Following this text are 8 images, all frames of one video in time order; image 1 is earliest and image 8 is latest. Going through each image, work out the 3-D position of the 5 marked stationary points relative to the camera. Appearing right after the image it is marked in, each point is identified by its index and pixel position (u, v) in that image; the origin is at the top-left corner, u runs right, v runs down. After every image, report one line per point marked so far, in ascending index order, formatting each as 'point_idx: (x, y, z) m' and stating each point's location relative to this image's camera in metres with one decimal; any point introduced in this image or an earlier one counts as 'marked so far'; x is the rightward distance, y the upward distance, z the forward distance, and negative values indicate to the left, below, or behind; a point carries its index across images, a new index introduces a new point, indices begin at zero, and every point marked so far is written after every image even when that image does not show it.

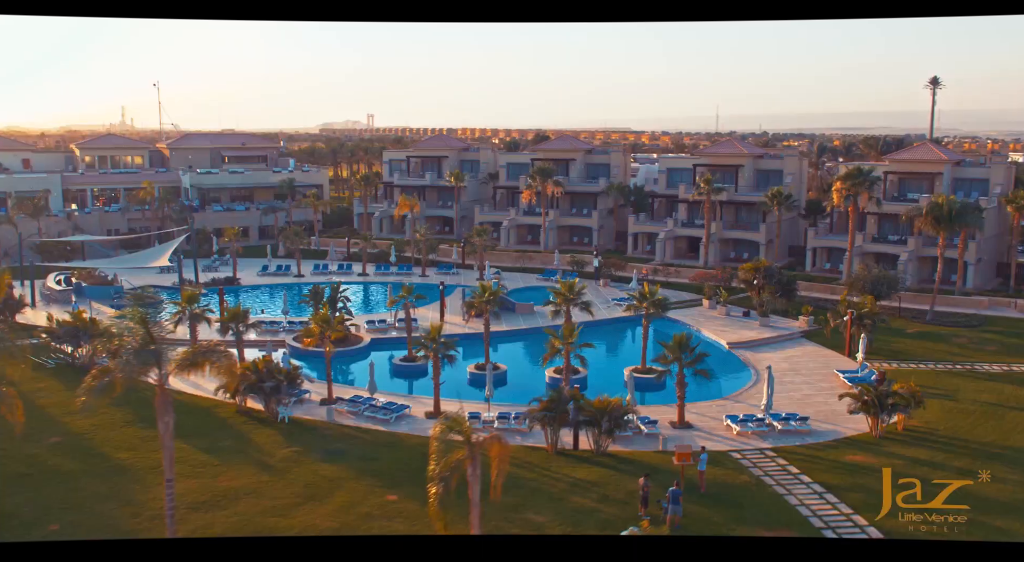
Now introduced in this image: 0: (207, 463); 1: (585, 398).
0: (-7.2, -4.3, +18.4) m
1: (+1.8, -2.9, +18.9) m
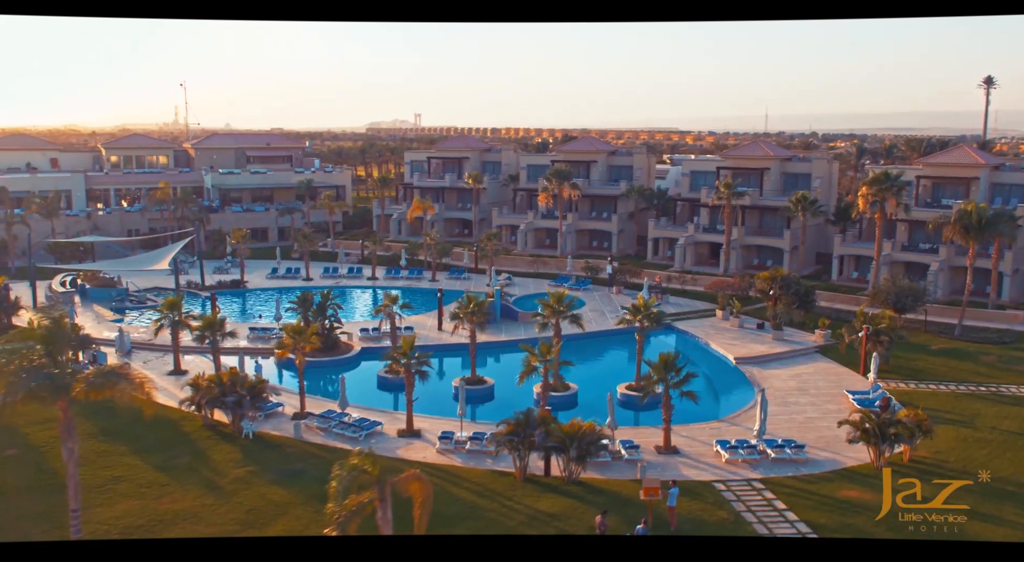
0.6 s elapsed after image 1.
0: (-8.1, -4.5, +17.6) m
1: (+1.0, -3.2, +17.6) m
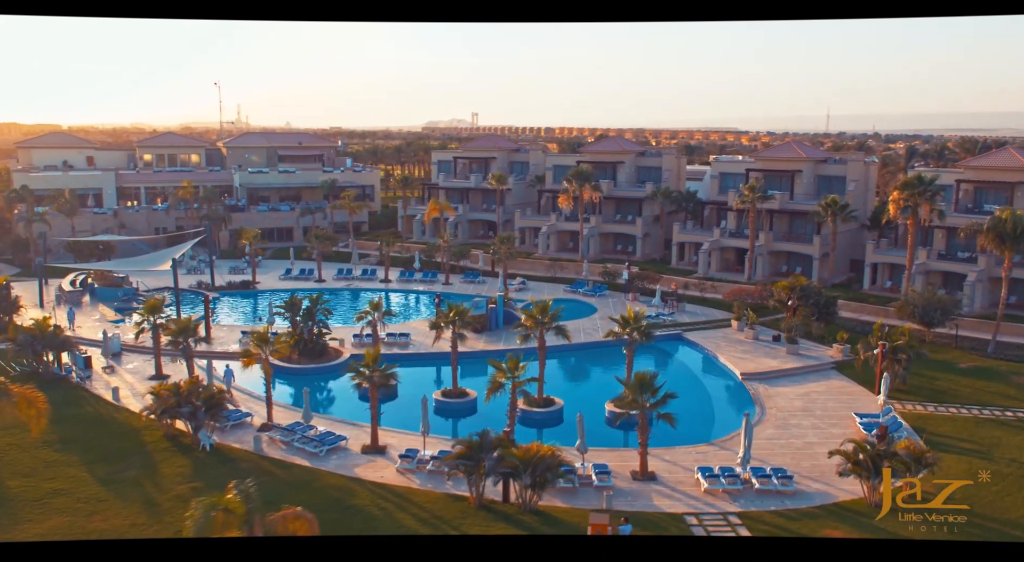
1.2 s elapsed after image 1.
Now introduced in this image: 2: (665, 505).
0: (-9.1, -4.7, +16.8) m
1: (0.0, -3.5, +16.4) m
2: (+3.4, -5.0, +17.2) m
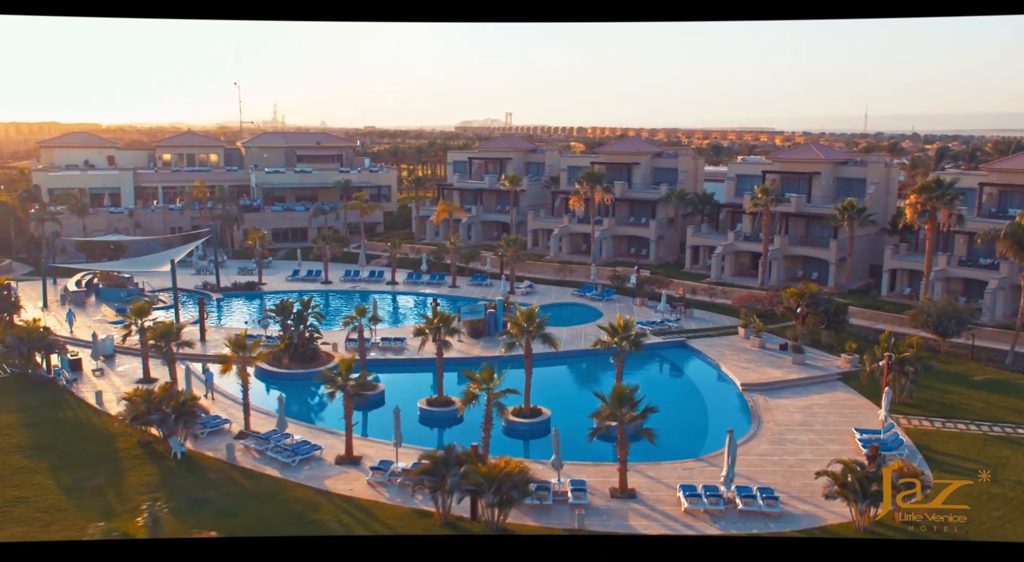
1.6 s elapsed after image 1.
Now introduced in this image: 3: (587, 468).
0: (-9.7, -4.8, +16.5) m
1: (-0.7, -3.7, +15.7) m
2: (+2.7, -5.2, +16.4) m
3: (+1.9, -4.6, +19.3) m
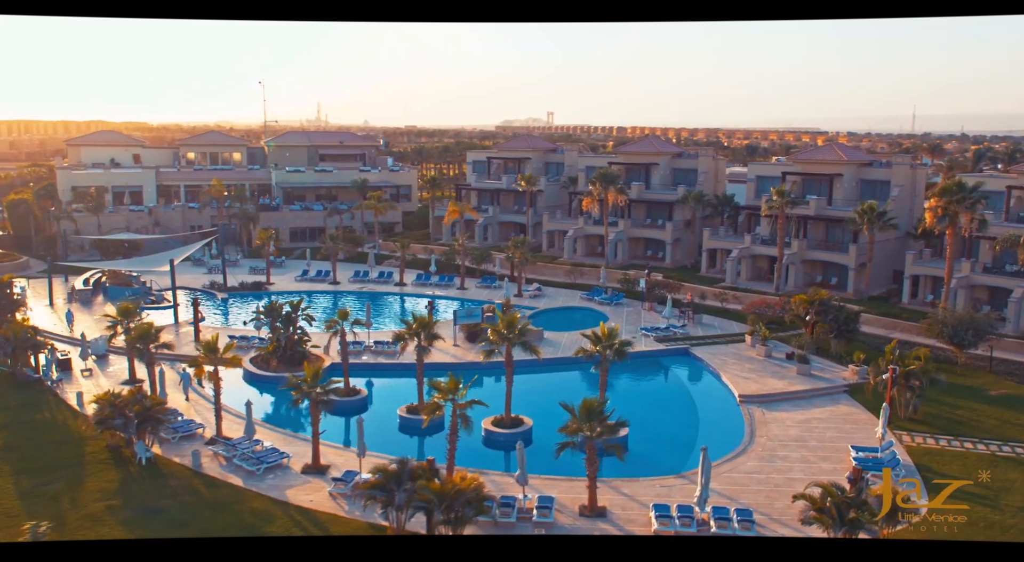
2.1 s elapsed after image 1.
0: (-10.6, -4.8, +16.2) m
1: (-1.6, -3.8, +15.0) m
2: (+1.8, -5.3, +15.6) m
3: (+1.1, -4.8, +18.5) m
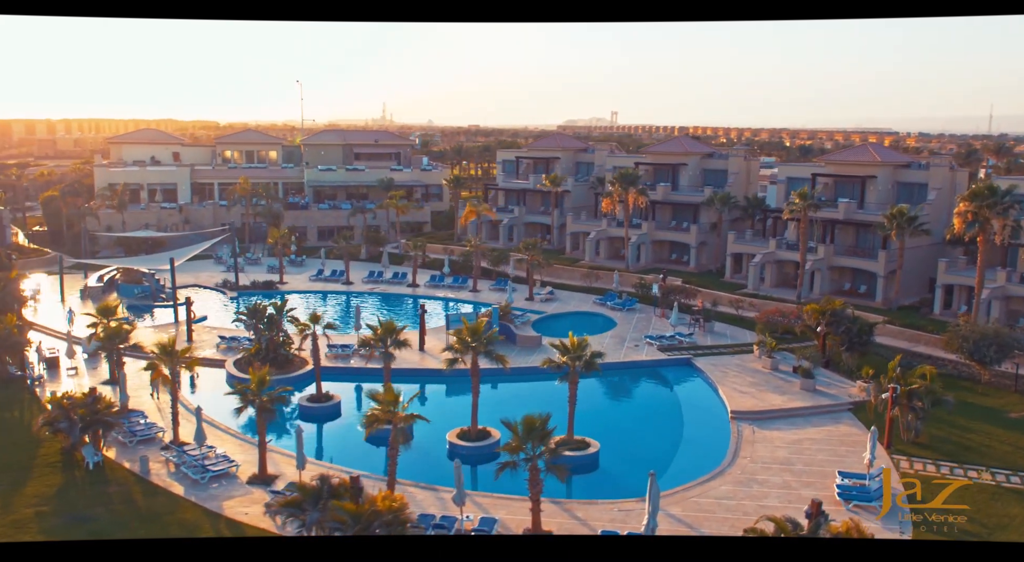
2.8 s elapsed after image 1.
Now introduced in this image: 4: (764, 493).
0: (-11.9, -4.8, +16.0) m
1: (-3.0, -3.9, +14.2) m
2: (+0.5, -5.5, +14.5) m
3: (0.0, -4.9, +17.4) m
4: (+6.0, -5.0, +18.5) m
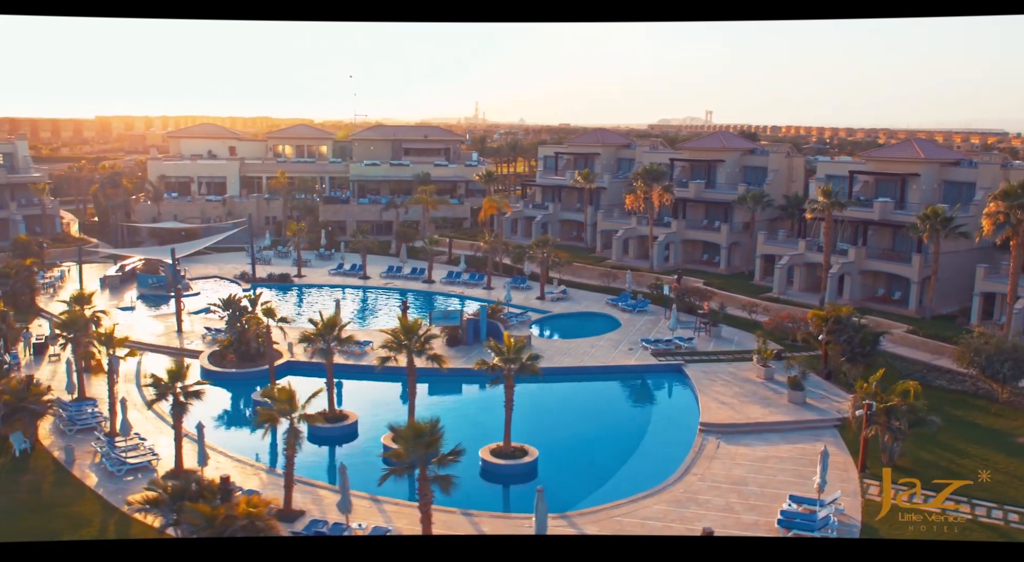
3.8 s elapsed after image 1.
0: (-13.9, -4.5, +16.3) m
1: (-5.2, -3.8, +13.6) m
2: (-1.8, -5.5, +13.5) m
3: (-2.0, -4.9, +16.5) m
4: (+4.1, -5.1, +17.0) m
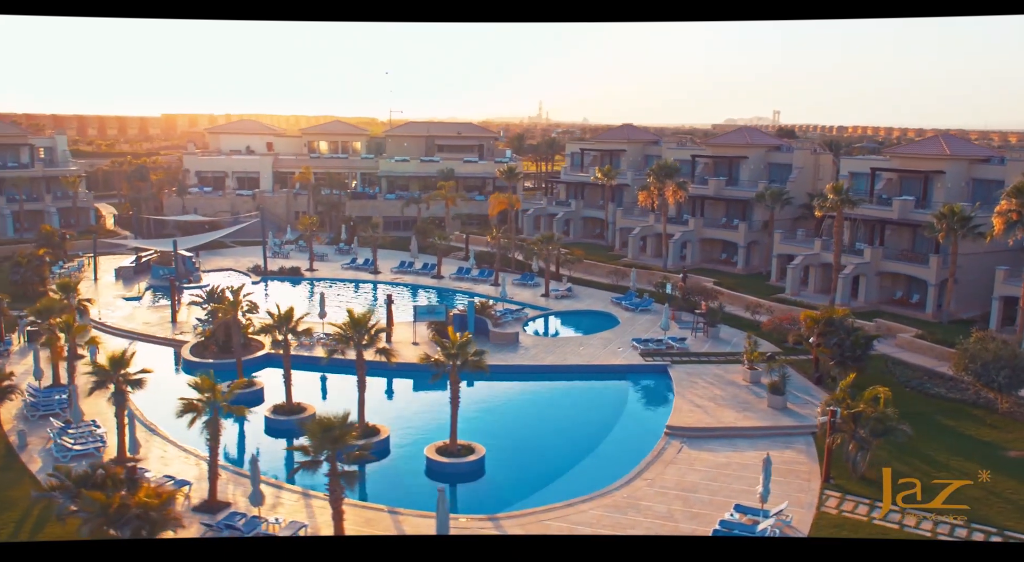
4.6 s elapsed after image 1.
0: (-15.4, -4.2, +16.9) m
1: (-6.9, -3.6, +13.5) m
2: (-3.6, -5.3, +13.3) m
3: (-3.5, -4.7, +16.3) m
4: (+2.6, -5.0, +16.3) m
